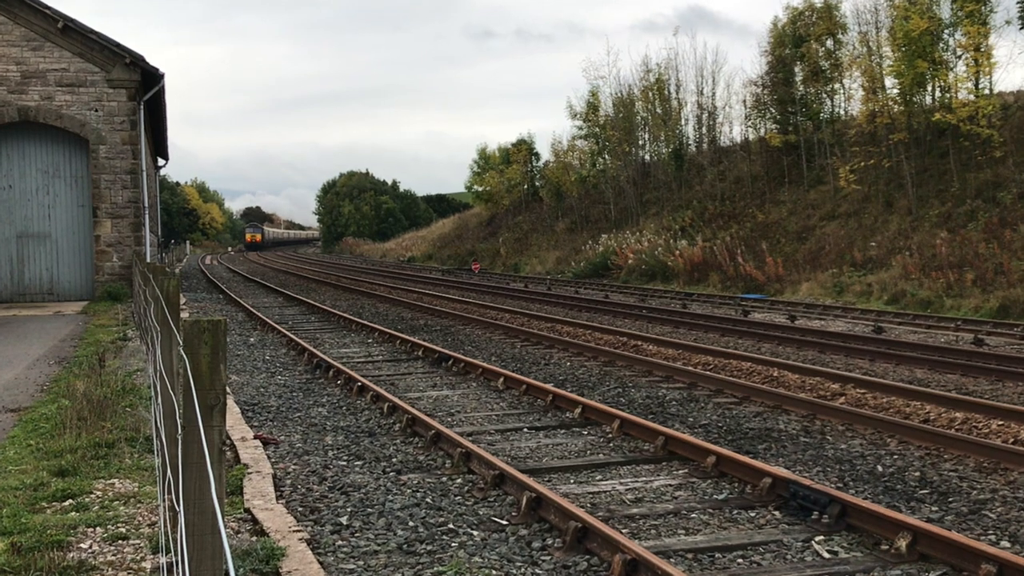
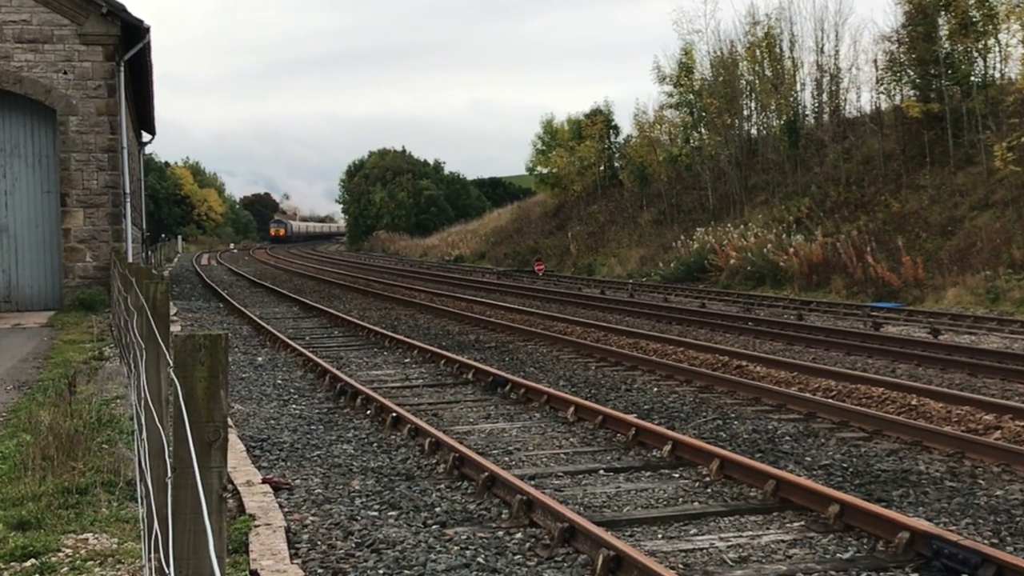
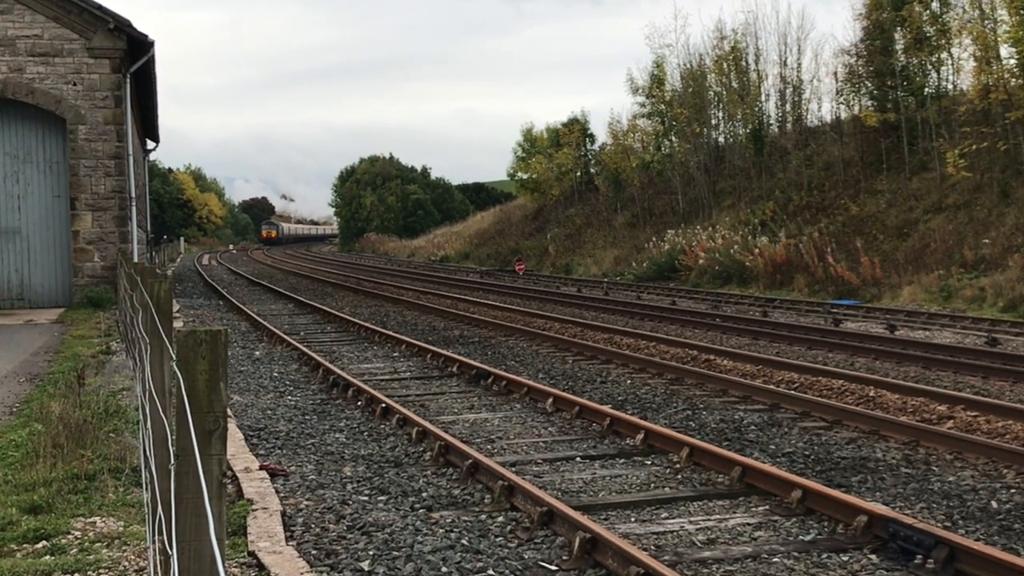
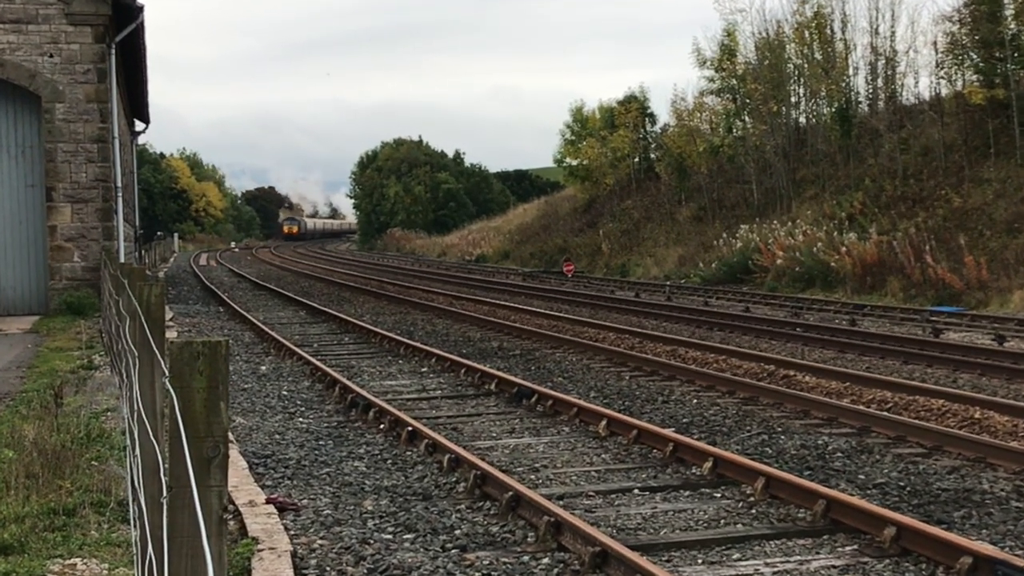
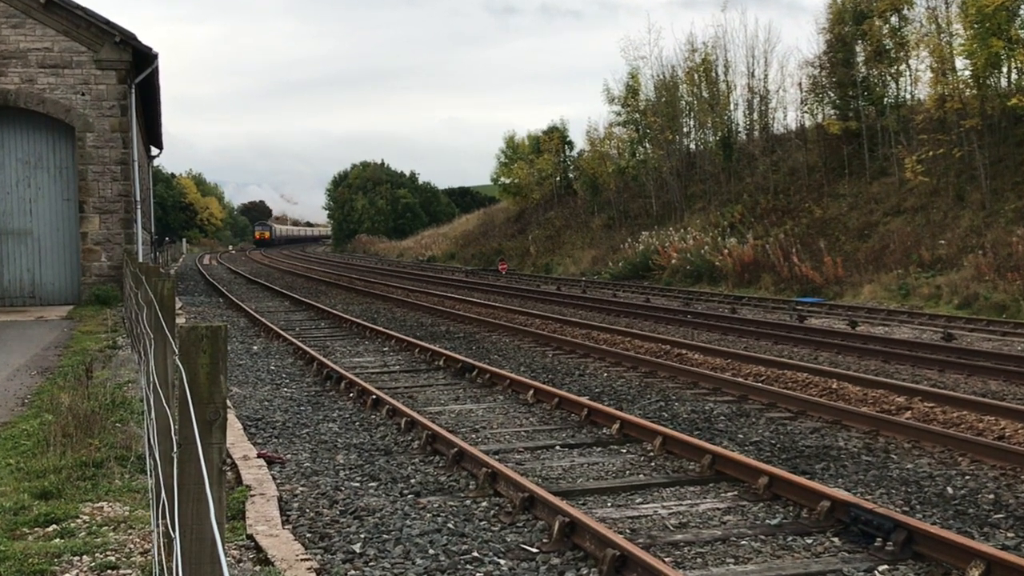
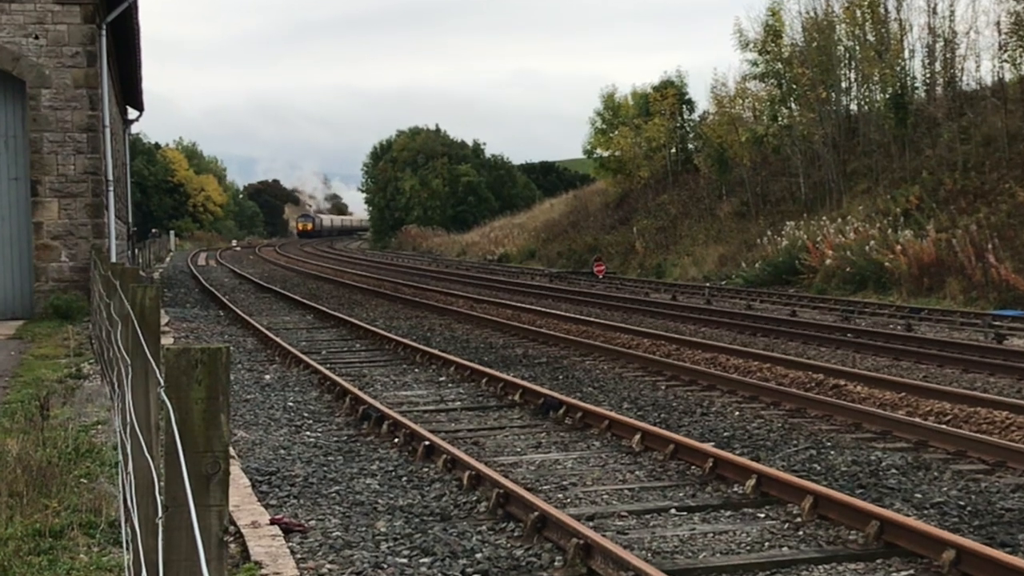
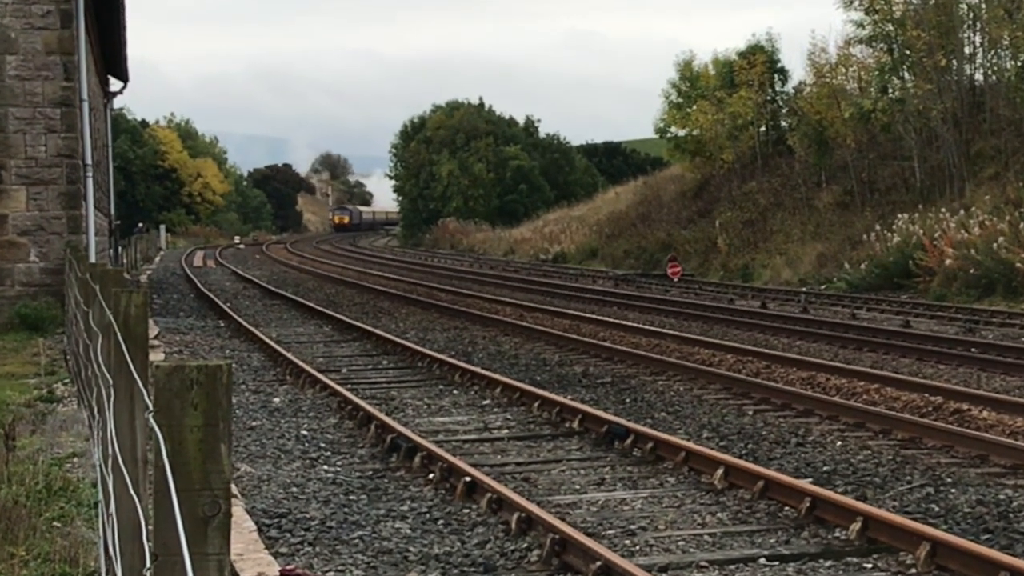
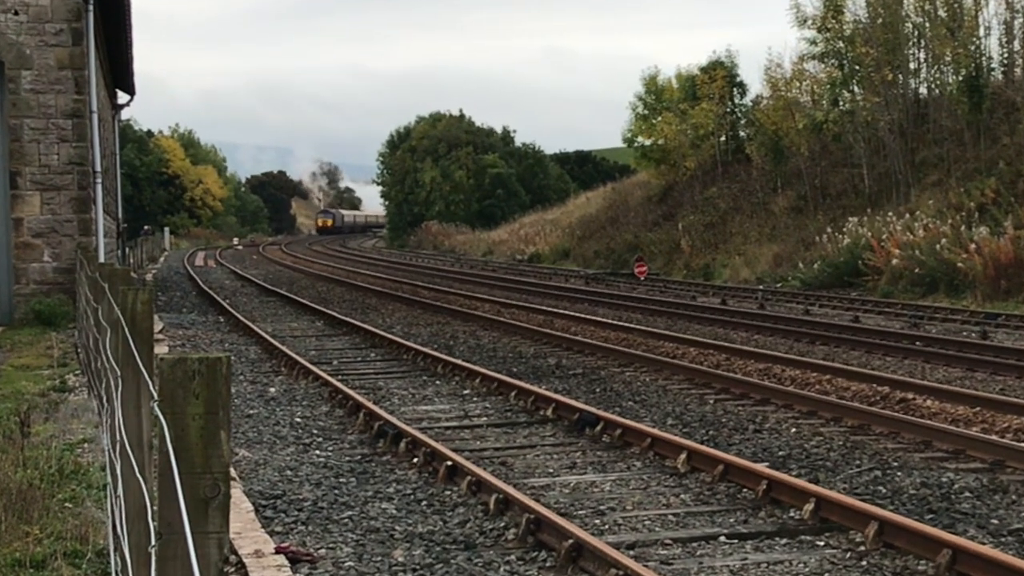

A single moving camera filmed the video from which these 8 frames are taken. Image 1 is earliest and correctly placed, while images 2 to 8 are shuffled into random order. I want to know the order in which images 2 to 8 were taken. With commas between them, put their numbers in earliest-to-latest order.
5, 3, 2, 4, 6, 8, 7
